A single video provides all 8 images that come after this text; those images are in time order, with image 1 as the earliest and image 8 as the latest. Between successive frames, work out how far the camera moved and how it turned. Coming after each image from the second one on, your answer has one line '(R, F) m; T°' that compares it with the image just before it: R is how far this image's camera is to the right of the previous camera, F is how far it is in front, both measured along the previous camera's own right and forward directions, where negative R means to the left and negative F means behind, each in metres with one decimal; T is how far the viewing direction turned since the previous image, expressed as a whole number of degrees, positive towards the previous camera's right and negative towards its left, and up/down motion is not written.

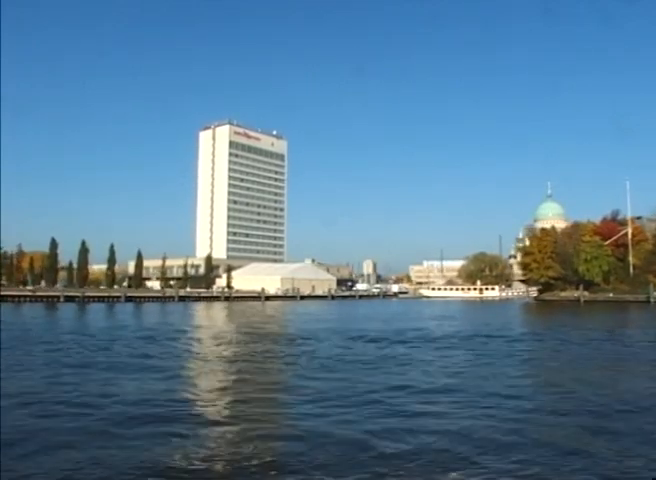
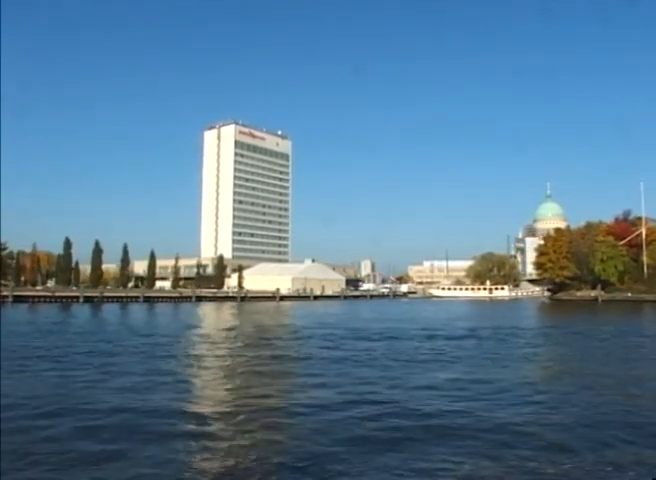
(-0.6, 0.0) m; +1°
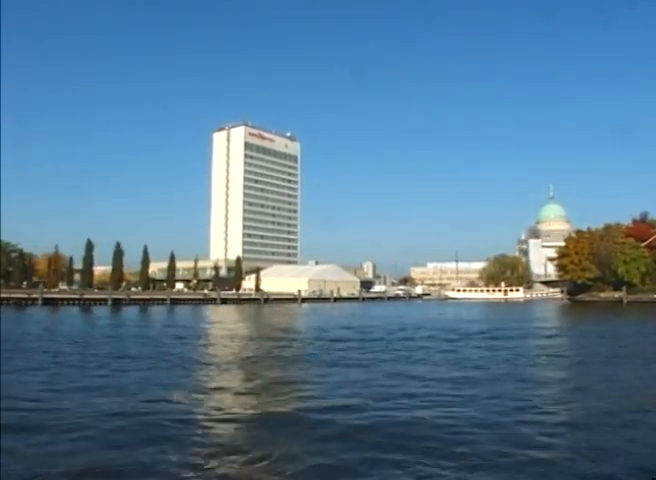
(-0.7, 0.0) m; +1°
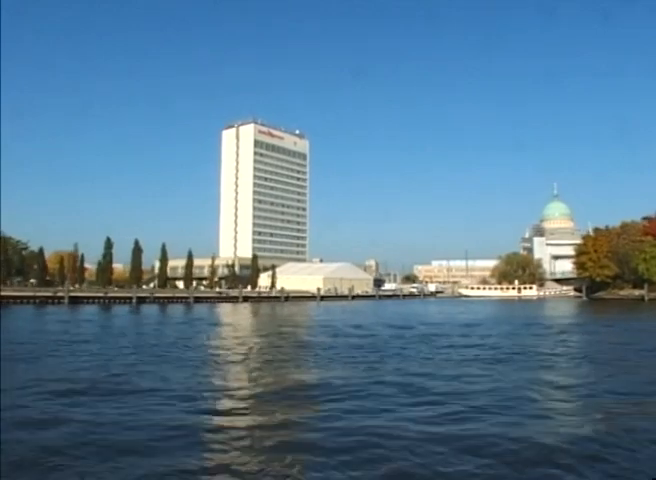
(-0.6, 0.0) m; +1°
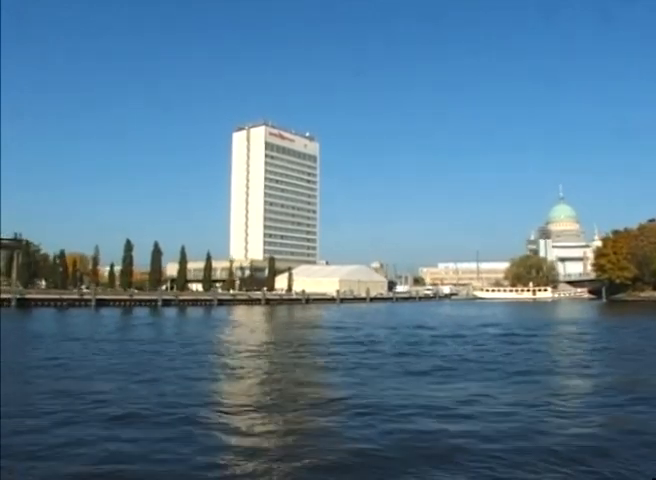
(-0.5, 0.0) m; 0°
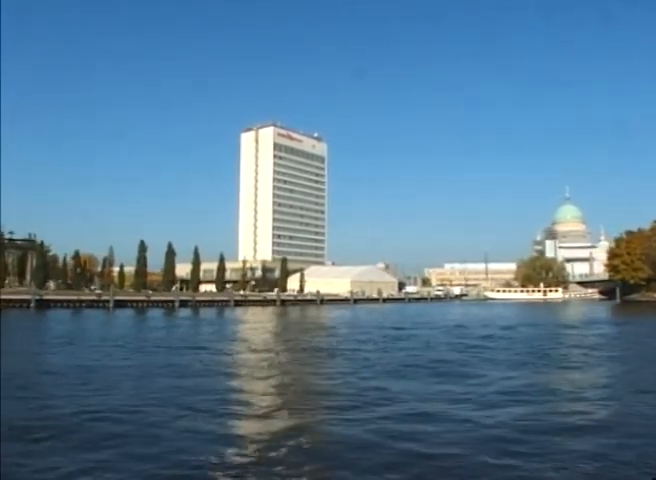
(-0.3, 0.0) m; 0°
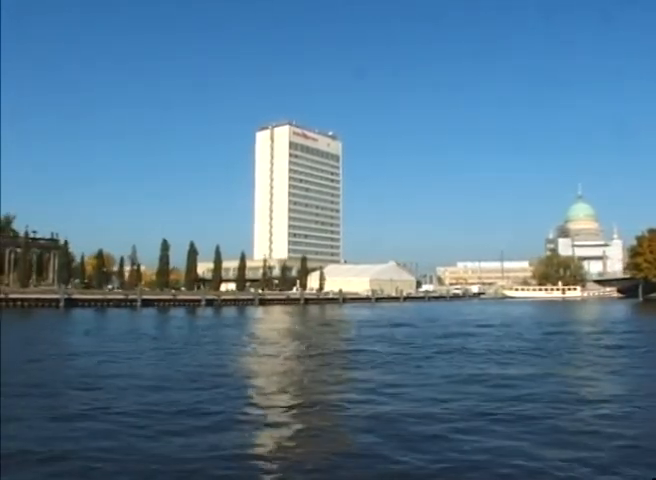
(-0.4, 0.0) m; 0°
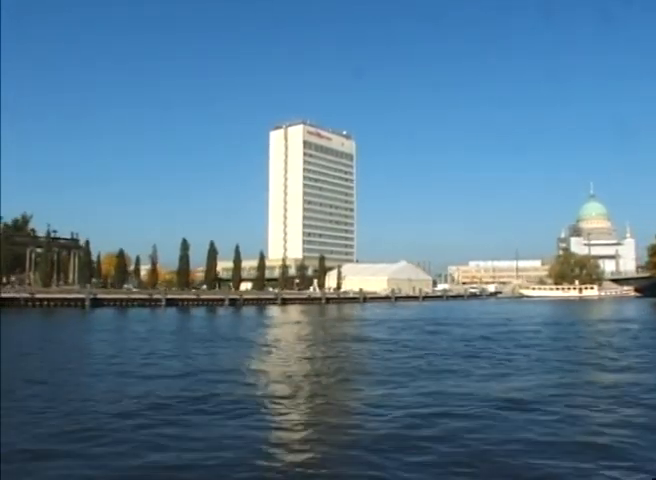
(-0.3, 0.0) m; 0°
